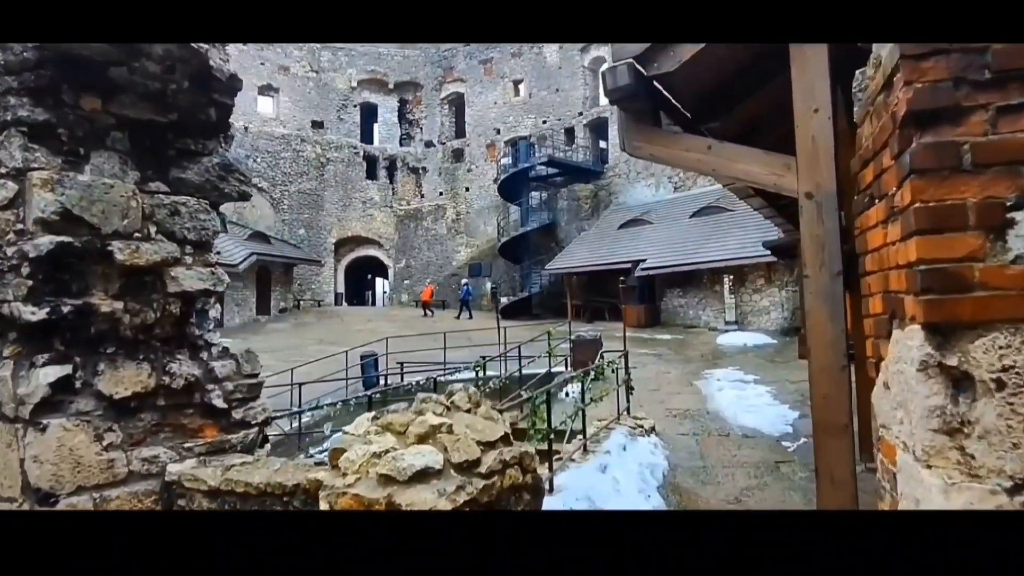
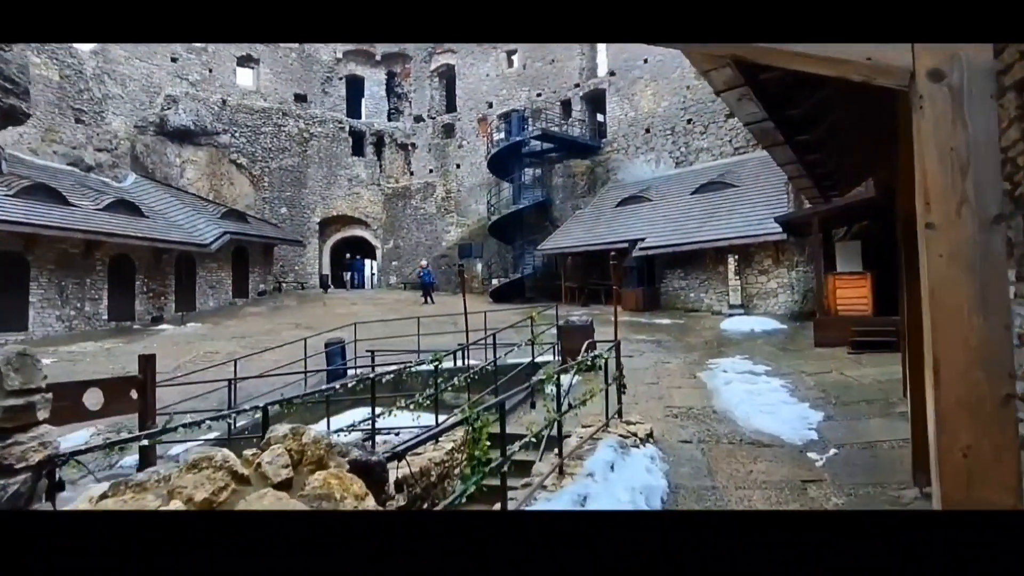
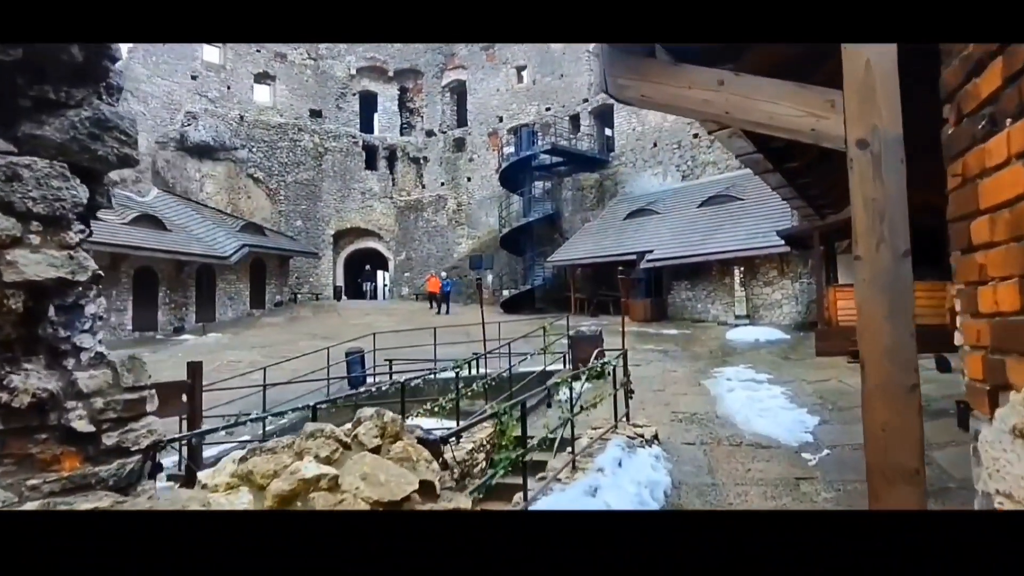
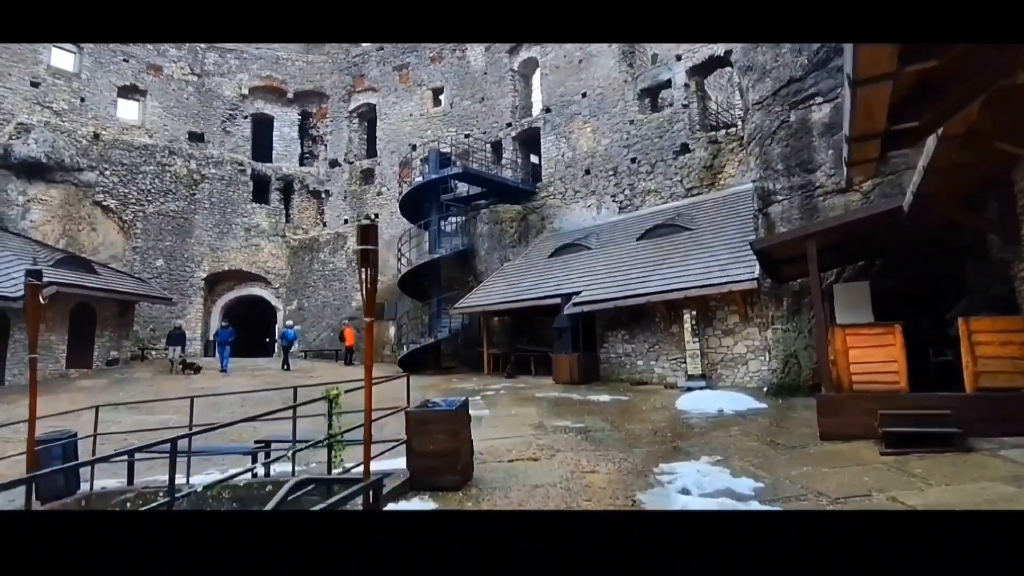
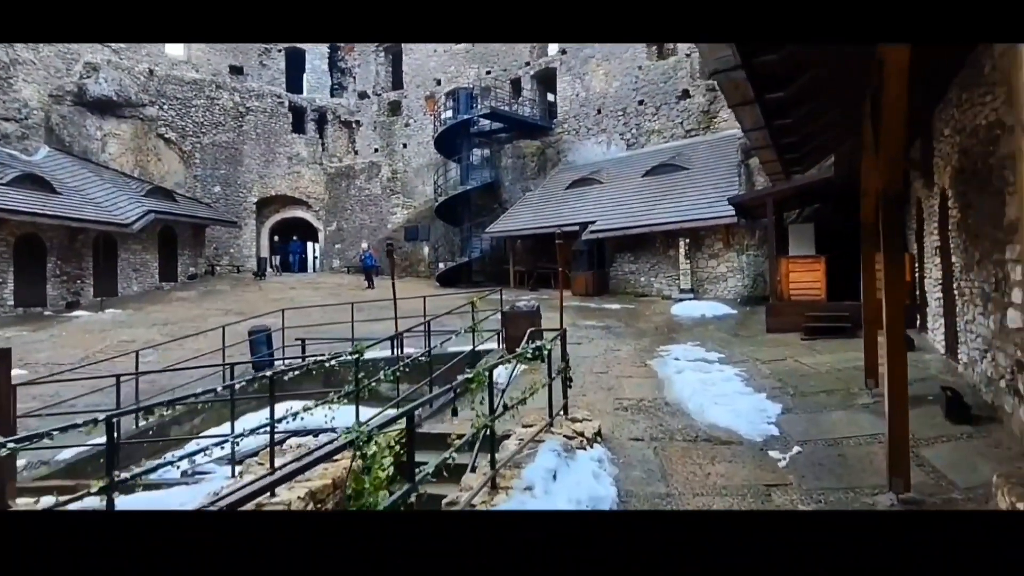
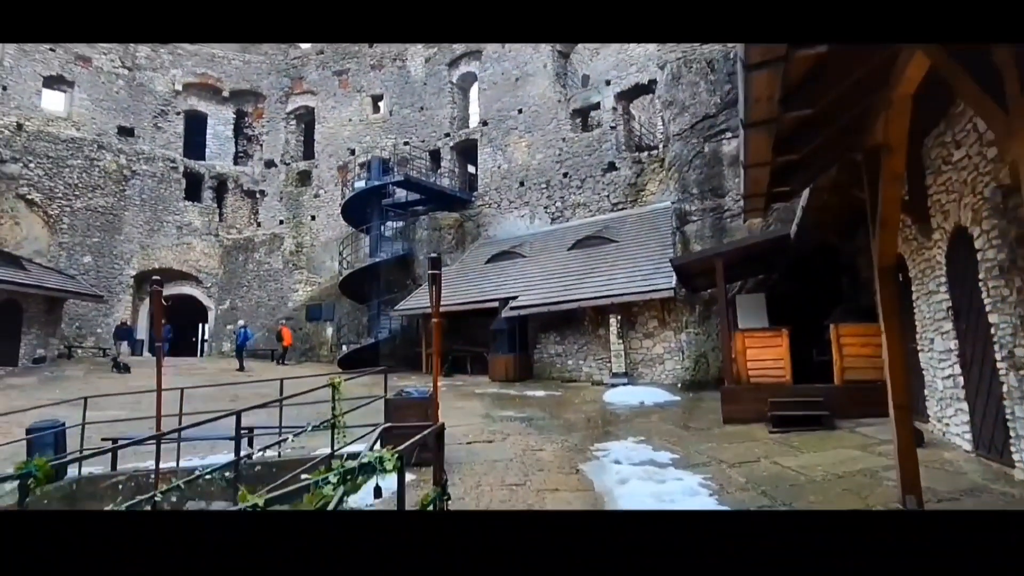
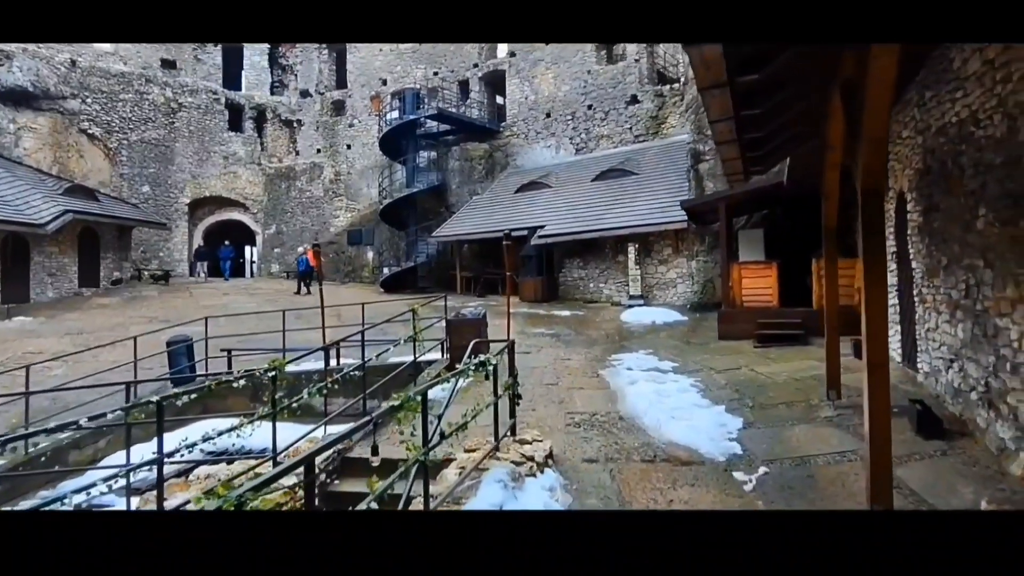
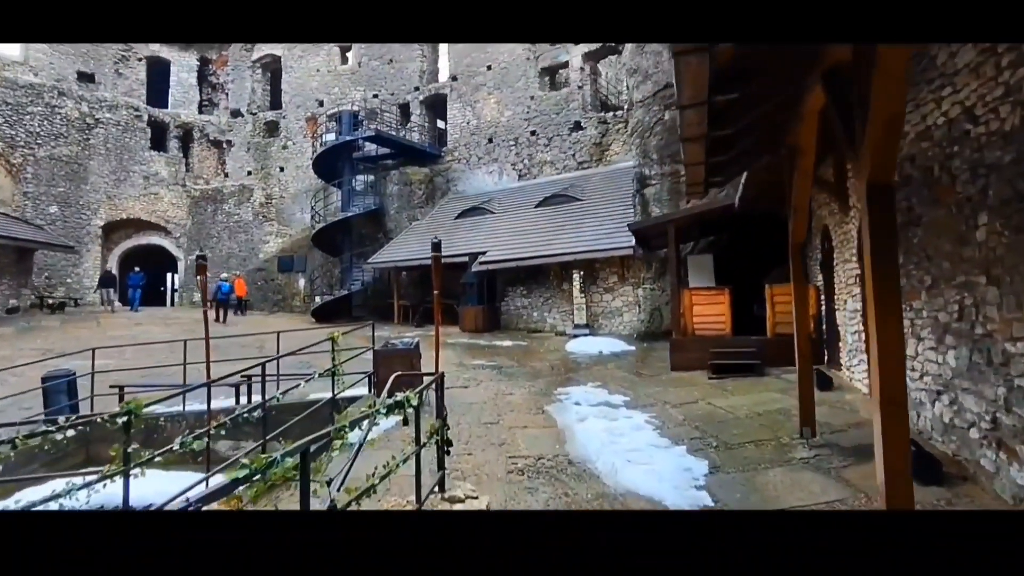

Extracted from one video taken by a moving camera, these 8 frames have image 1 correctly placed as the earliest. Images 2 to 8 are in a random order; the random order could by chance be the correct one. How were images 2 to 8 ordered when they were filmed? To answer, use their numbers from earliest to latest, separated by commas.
3, 2, 5, 7, 8, 6, 4
